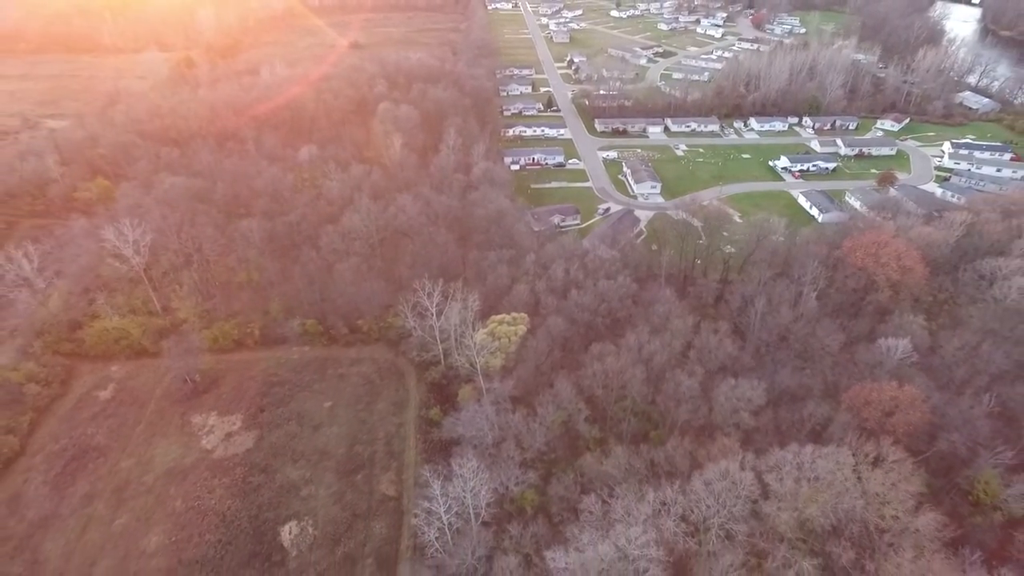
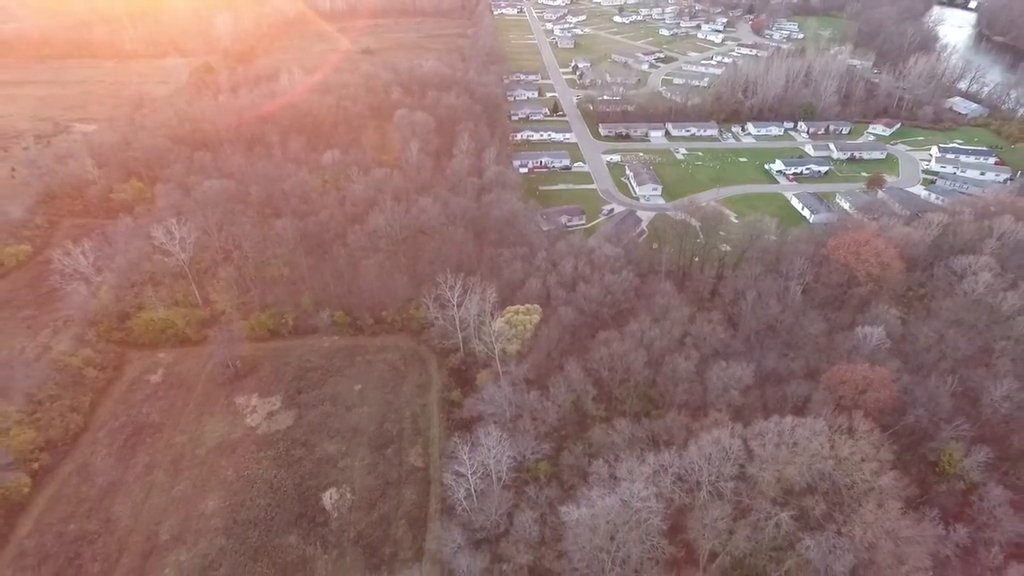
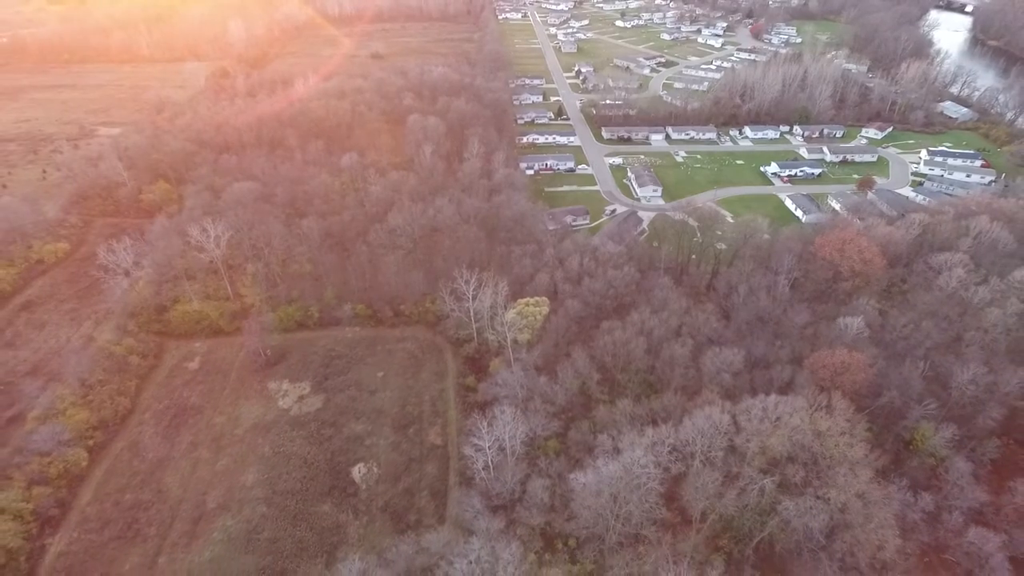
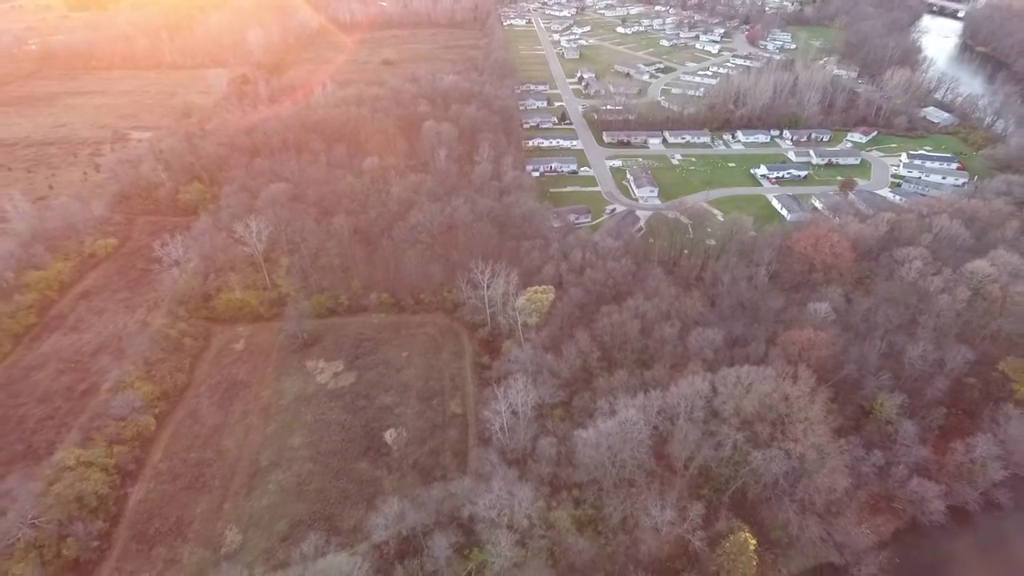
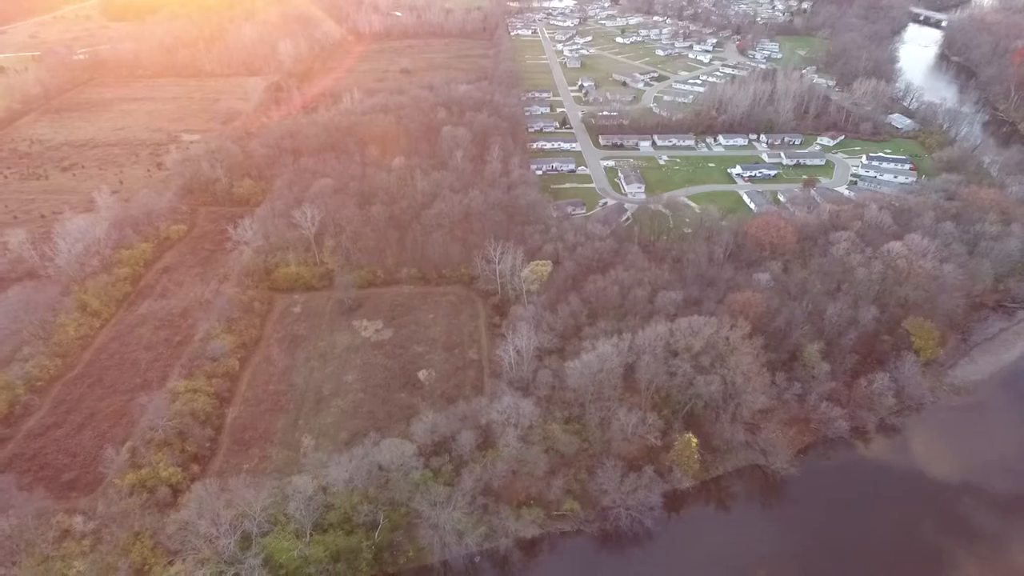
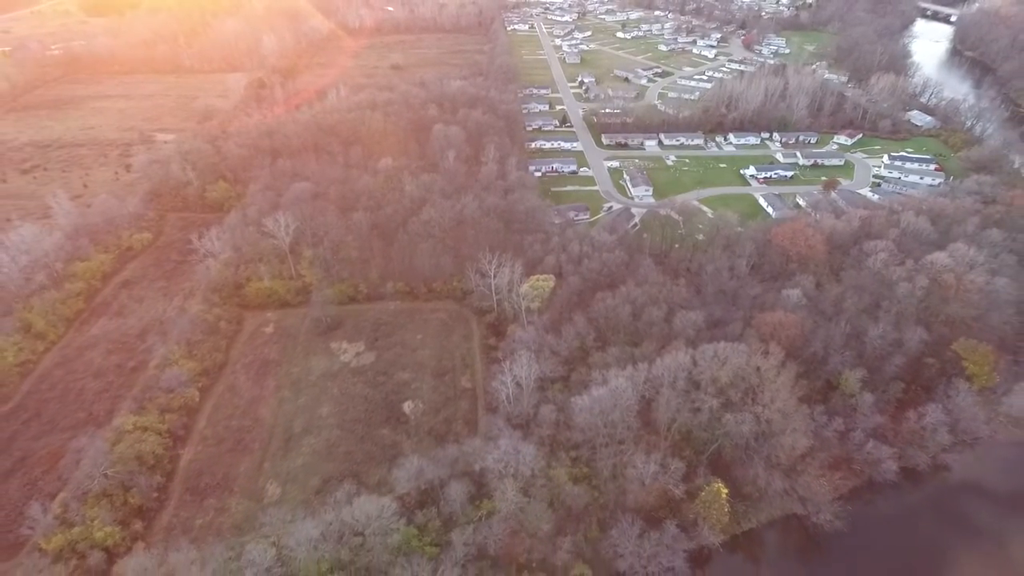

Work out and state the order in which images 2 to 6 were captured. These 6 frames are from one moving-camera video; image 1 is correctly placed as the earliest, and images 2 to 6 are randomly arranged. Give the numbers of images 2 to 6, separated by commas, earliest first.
2, 3, 4, 6, 5
